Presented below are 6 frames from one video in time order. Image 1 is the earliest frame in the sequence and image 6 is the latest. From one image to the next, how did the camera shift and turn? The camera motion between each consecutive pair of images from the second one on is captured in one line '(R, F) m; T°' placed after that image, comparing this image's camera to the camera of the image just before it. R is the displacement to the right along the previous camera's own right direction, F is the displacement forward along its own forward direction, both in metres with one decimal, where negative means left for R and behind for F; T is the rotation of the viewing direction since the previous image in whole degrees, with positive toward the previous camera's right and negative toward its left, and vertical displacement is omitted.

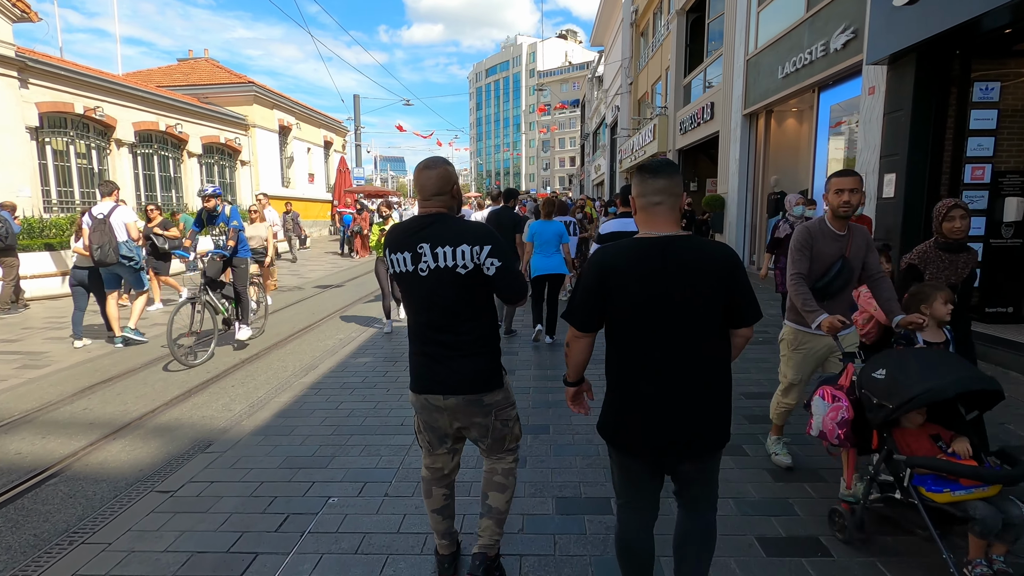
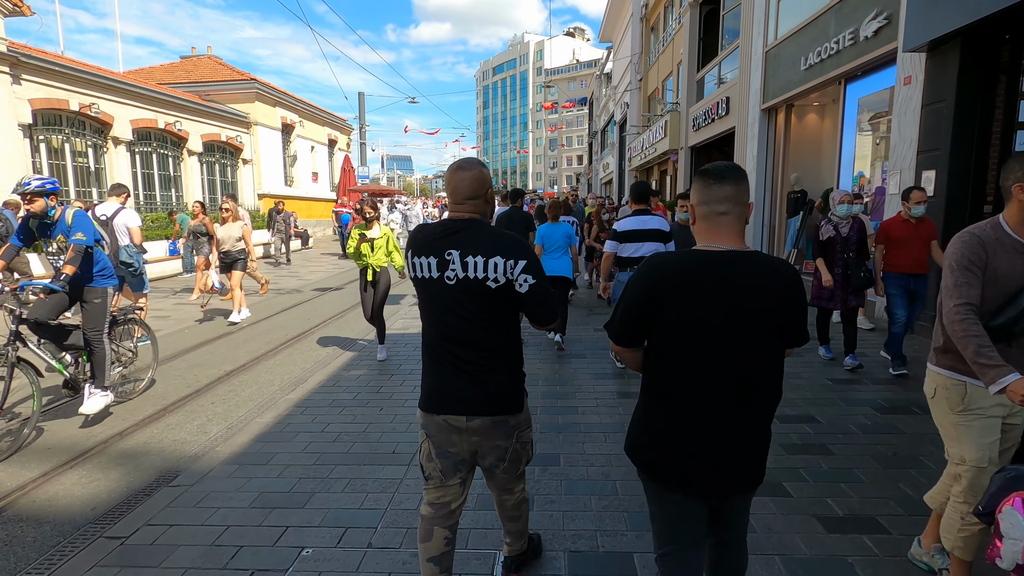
(0.0, +0.5) m; -1°
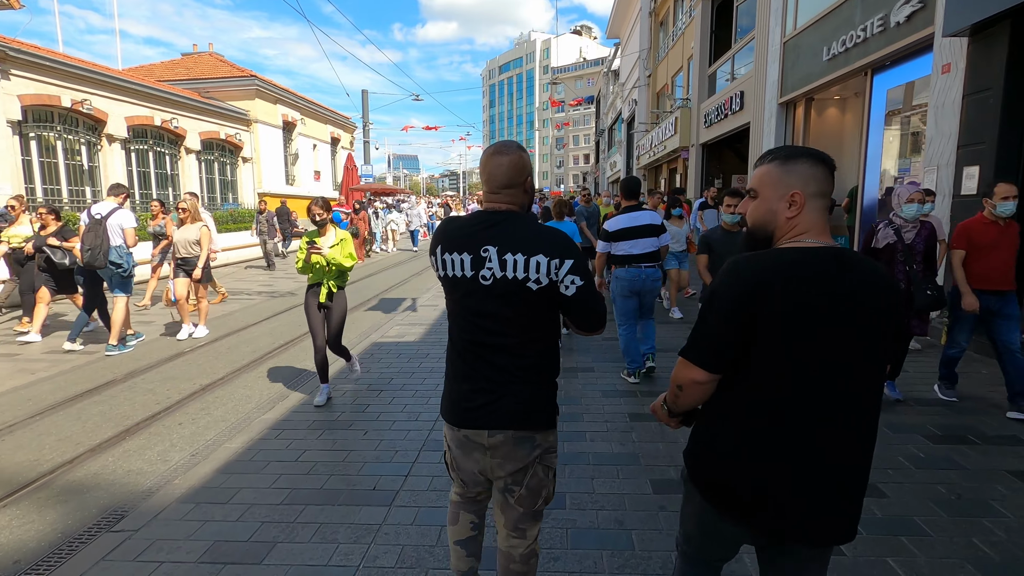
(0.0, +0.5) m; -1°
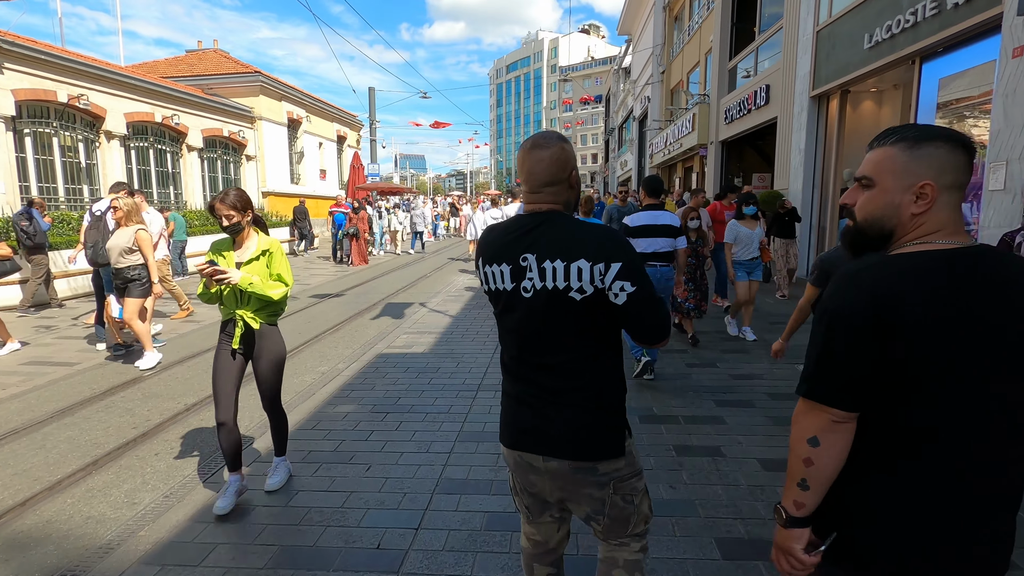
(-0.1, +0.6) m; -1°
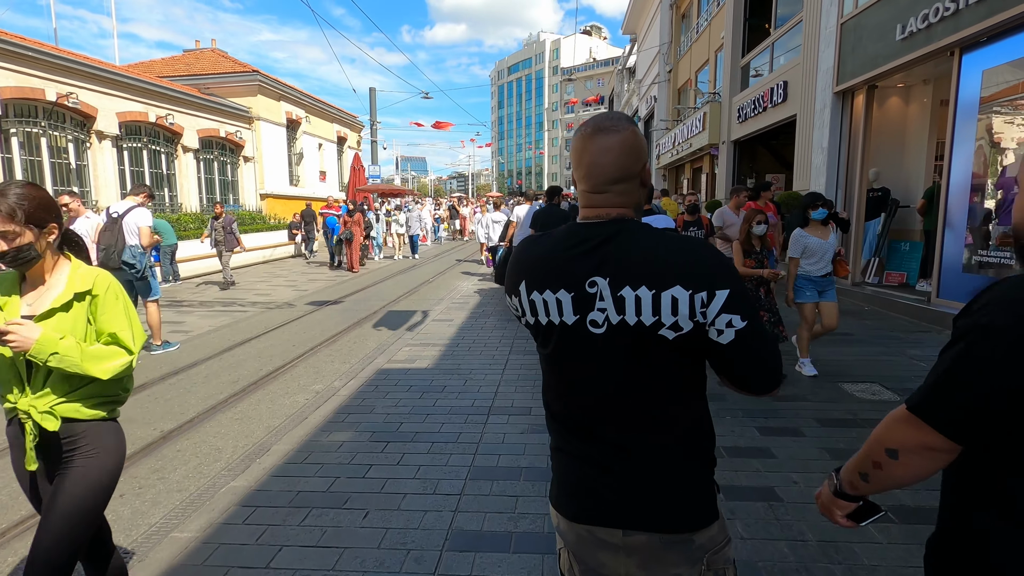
(-0.1, +0.5) m; 0°
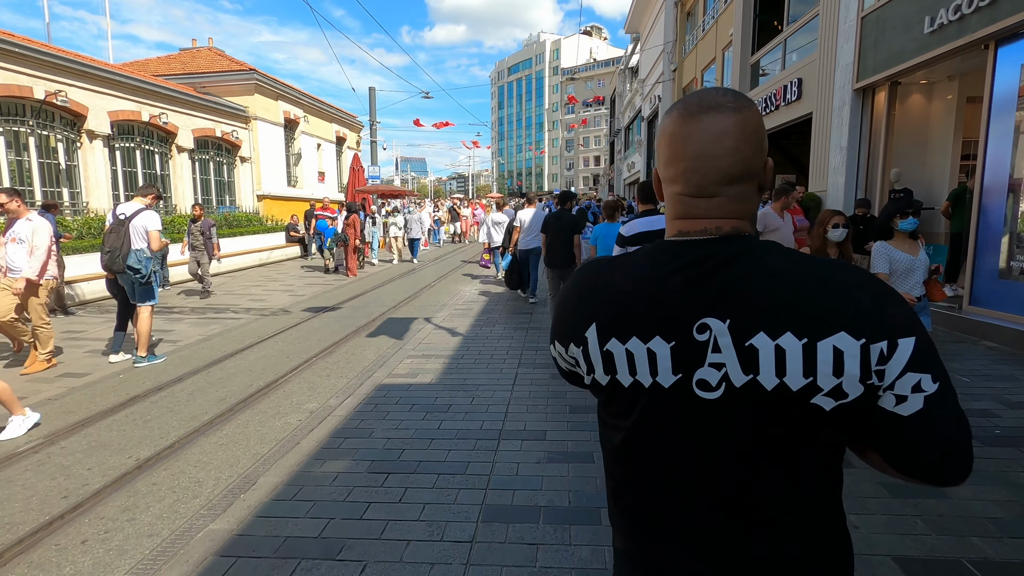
(-0.1, +0.4) m; 0°
